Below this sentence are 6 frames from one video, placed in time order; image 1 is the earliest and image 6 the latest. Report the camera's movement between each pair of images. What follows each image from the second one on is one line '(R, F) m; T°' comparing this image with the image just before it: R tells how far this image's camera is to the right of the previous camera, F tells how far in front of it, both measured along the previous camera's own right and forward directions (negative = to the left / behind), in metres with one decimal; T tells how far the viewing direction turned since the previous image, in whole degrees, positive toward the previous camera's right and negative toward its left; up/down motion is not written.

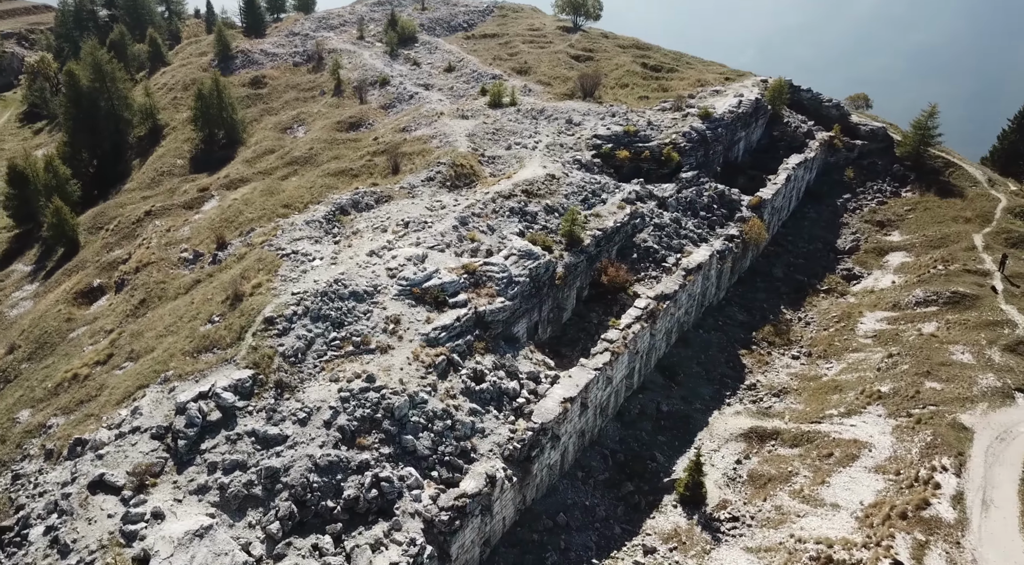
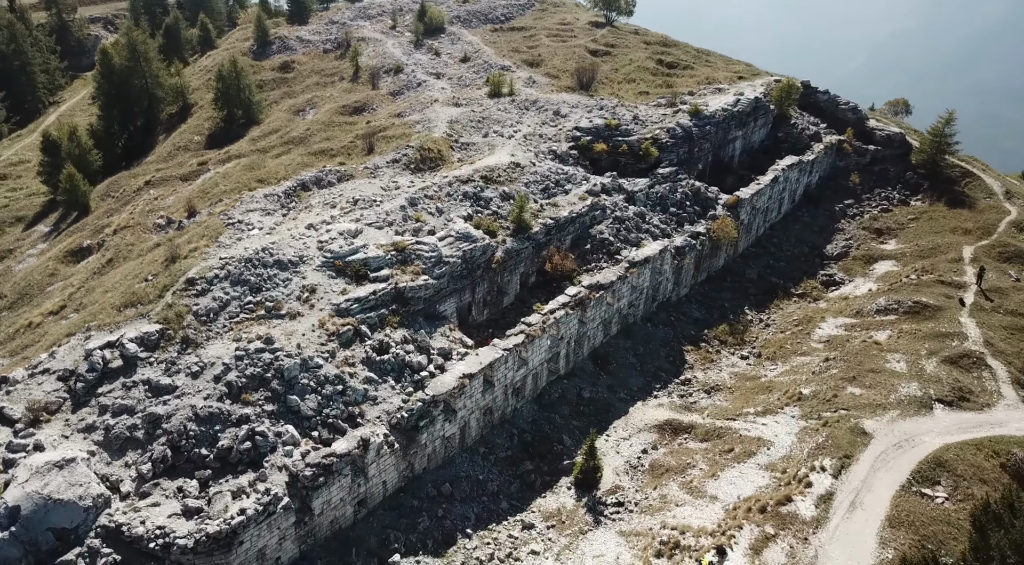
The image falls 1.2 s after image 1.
(+5.9, -0.4) m; -5°
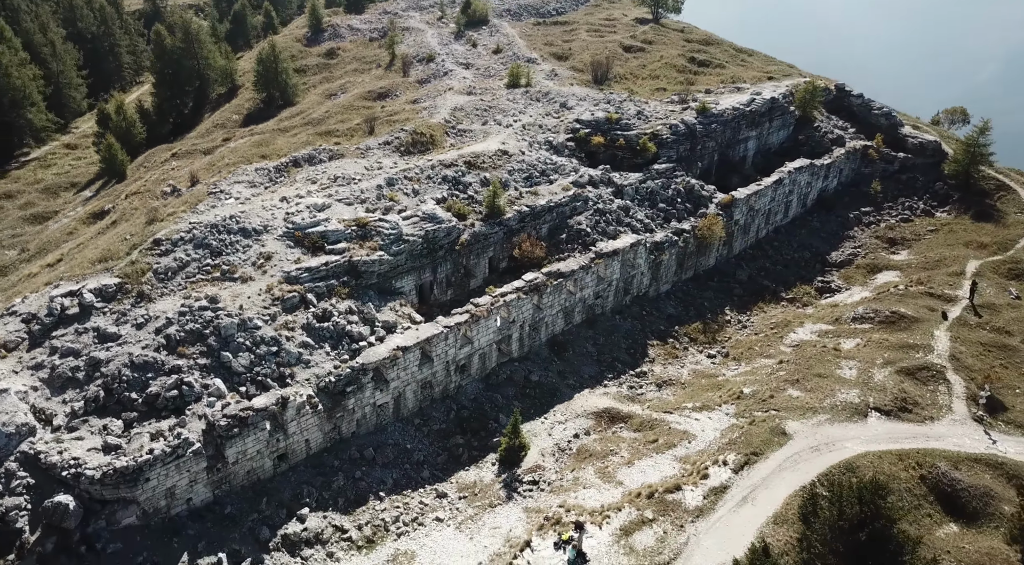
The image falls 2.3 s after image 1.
(+5.1, -0.4) m; -5°
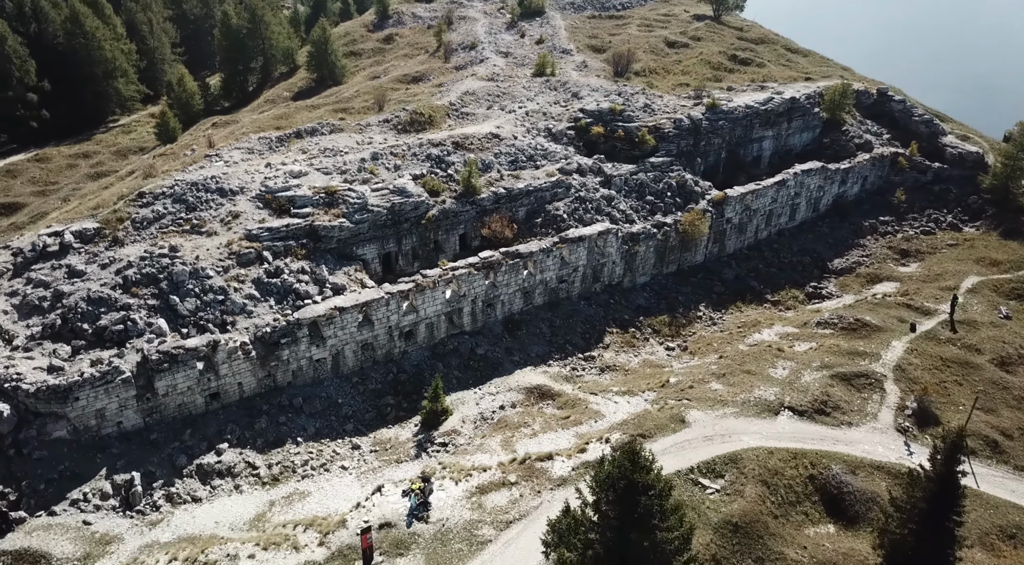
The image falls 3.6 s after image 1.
(+6.1, -0.6) m; -7°
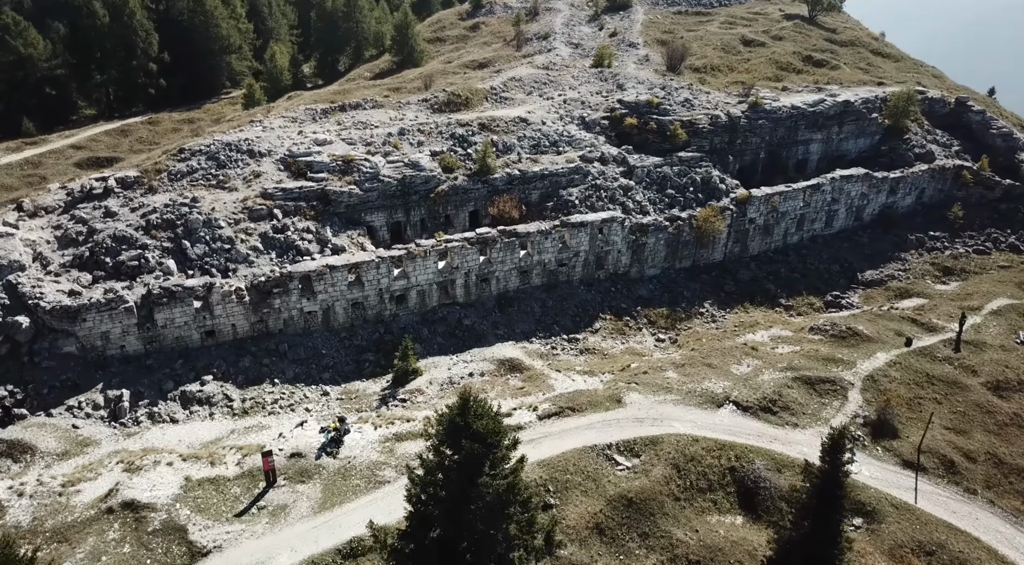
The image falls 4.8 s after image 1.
(+5.5, -0.7) m; -8°
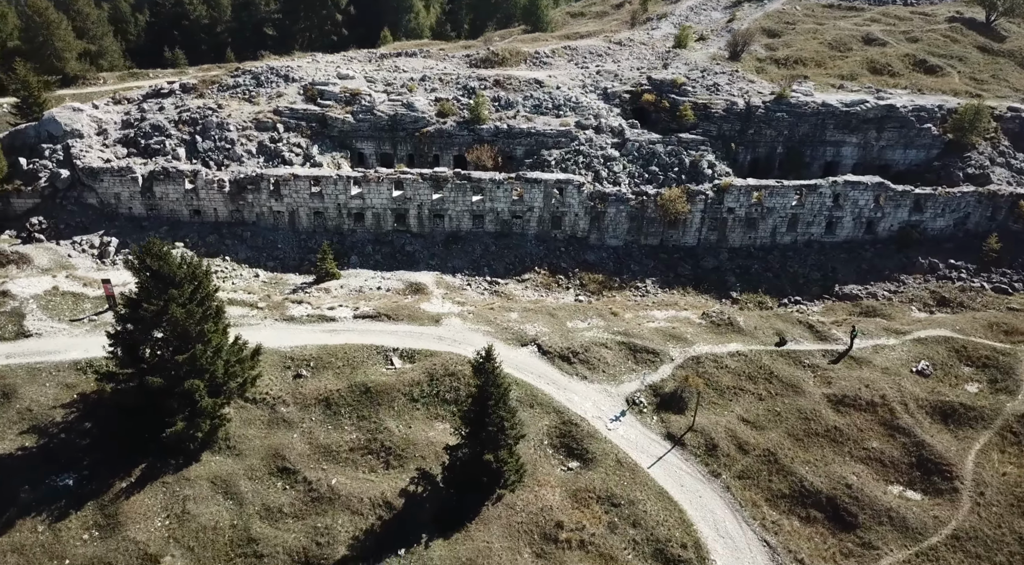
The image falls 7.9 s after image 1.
(+13.8, -0.9) m; -15°
